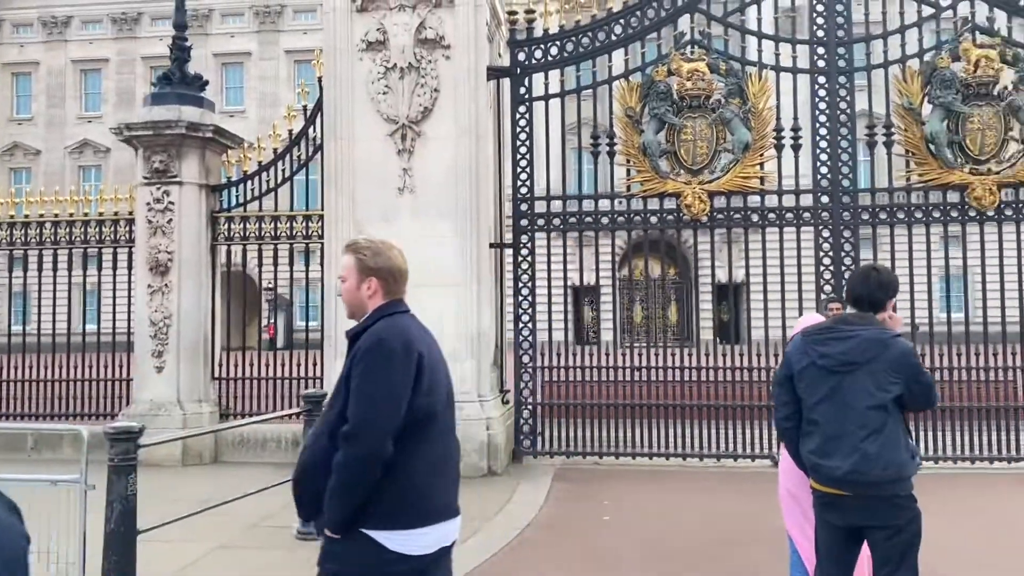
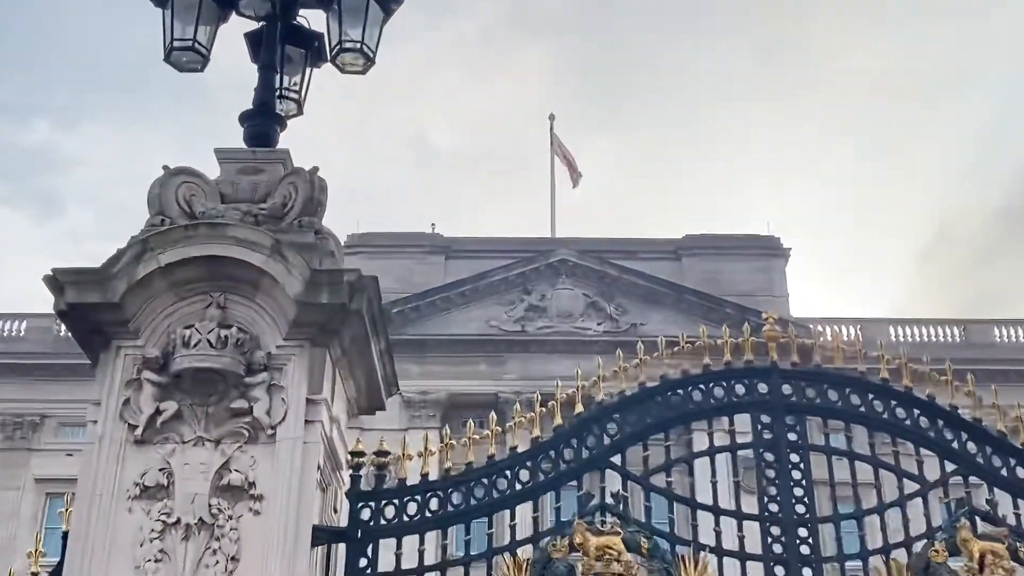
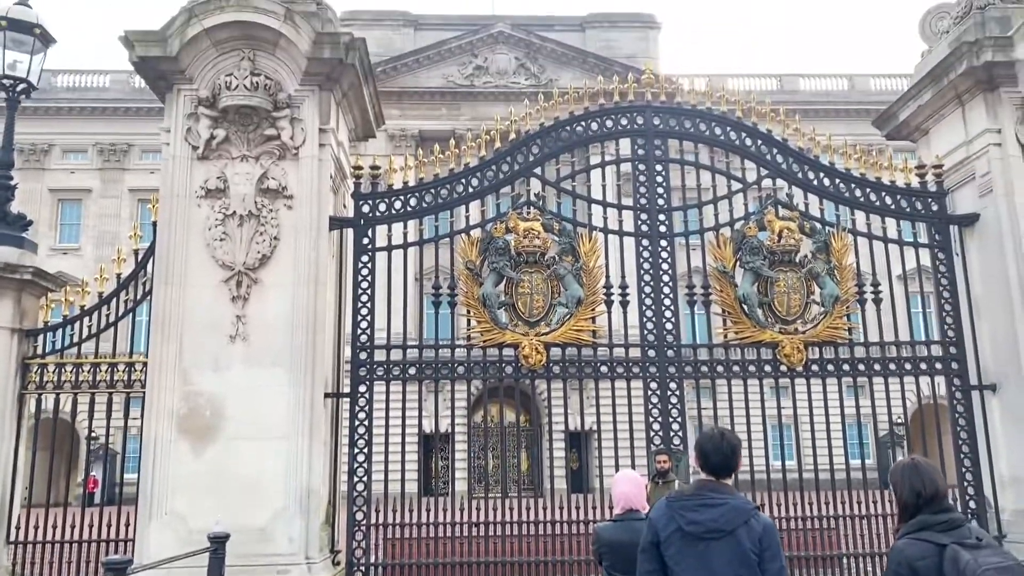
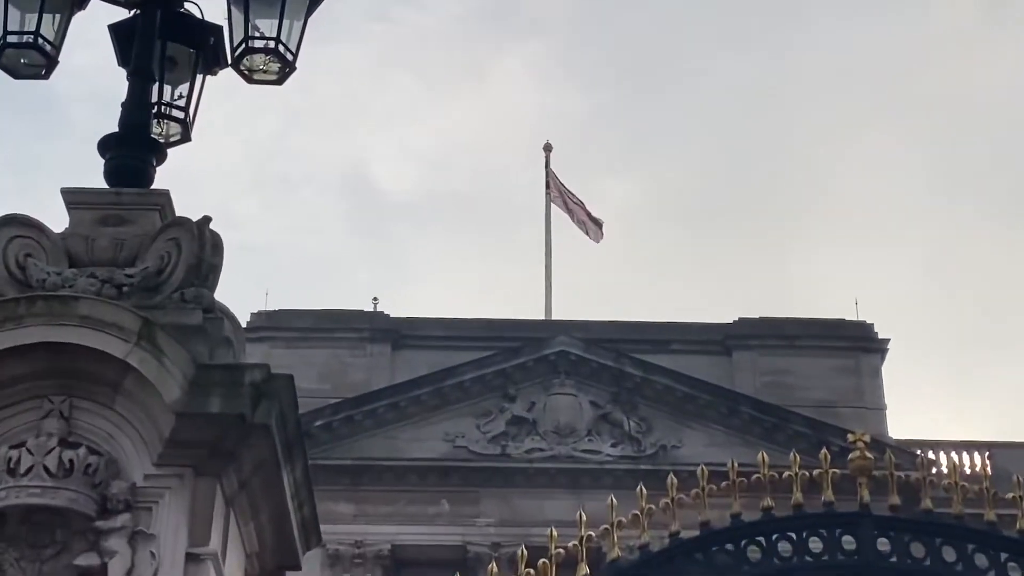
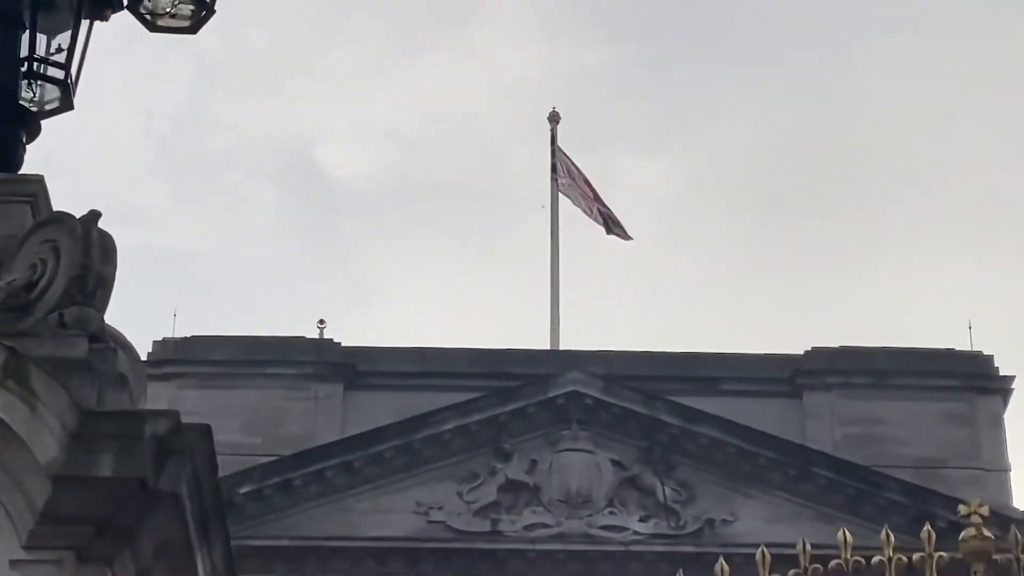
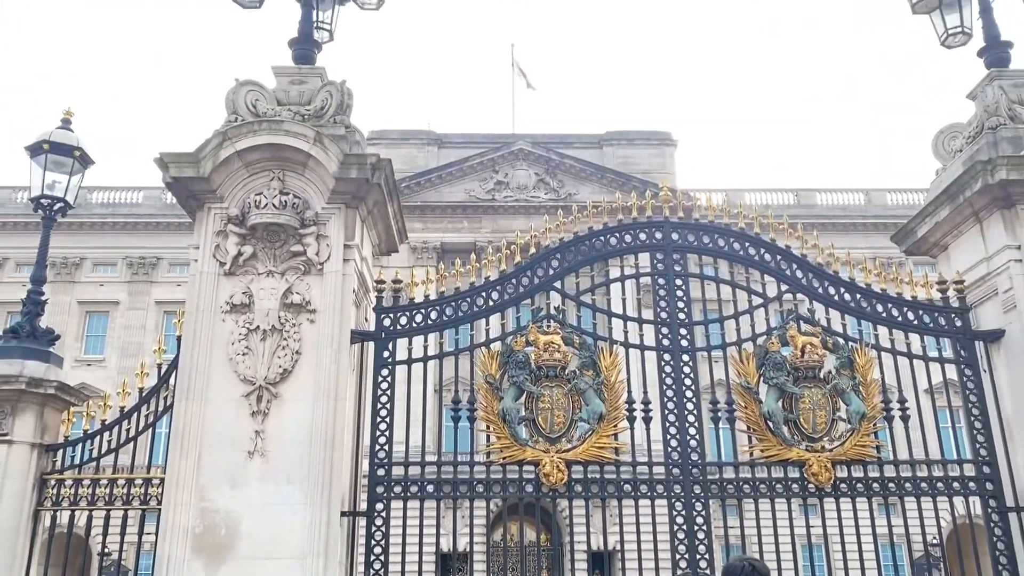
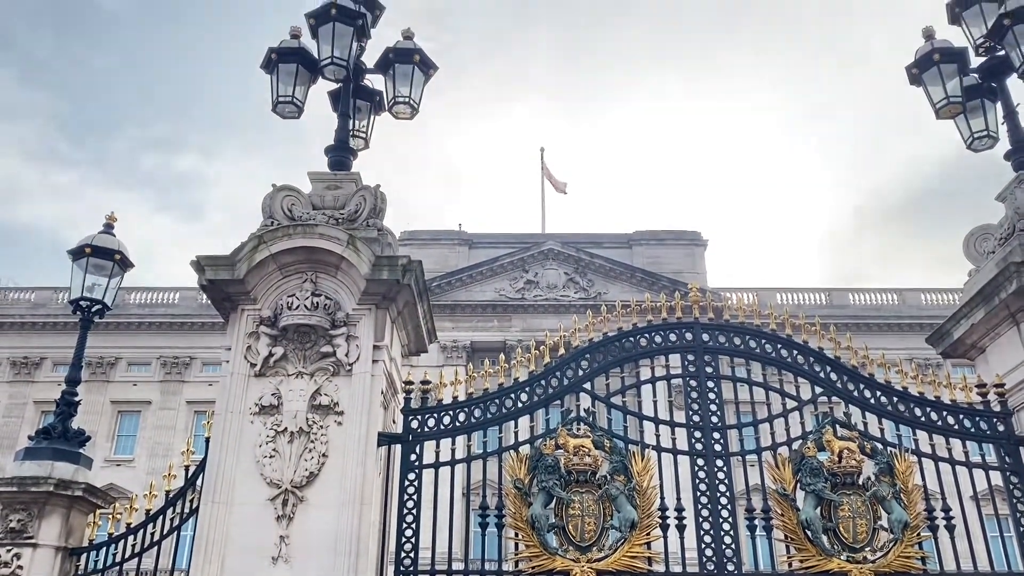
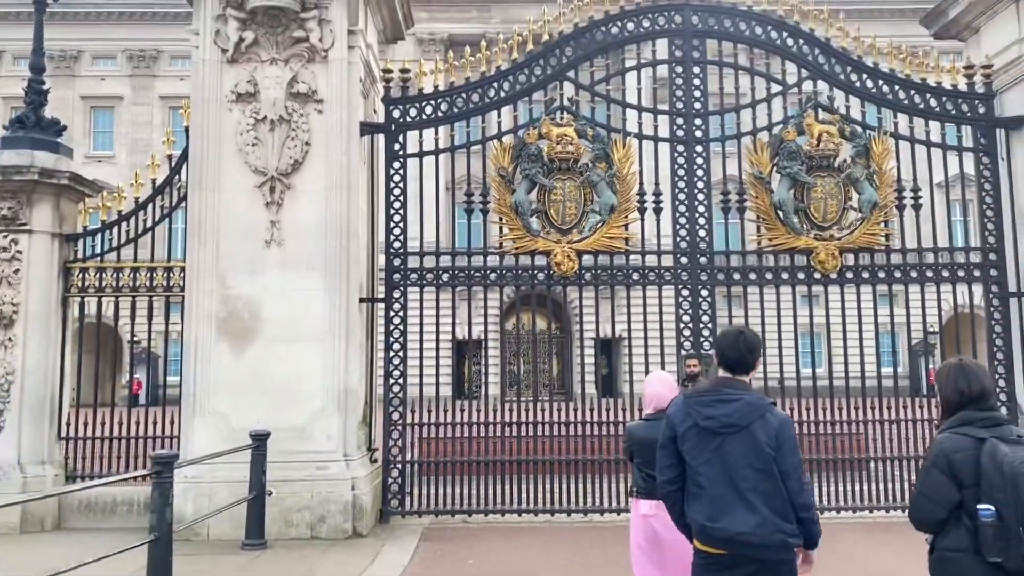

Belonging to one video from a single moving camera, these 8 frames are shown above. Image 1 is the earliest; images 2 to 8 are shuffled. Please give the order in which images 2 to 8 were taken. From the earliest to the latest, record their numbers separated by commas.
8, 3, 6, 7, 2, 4, 5
